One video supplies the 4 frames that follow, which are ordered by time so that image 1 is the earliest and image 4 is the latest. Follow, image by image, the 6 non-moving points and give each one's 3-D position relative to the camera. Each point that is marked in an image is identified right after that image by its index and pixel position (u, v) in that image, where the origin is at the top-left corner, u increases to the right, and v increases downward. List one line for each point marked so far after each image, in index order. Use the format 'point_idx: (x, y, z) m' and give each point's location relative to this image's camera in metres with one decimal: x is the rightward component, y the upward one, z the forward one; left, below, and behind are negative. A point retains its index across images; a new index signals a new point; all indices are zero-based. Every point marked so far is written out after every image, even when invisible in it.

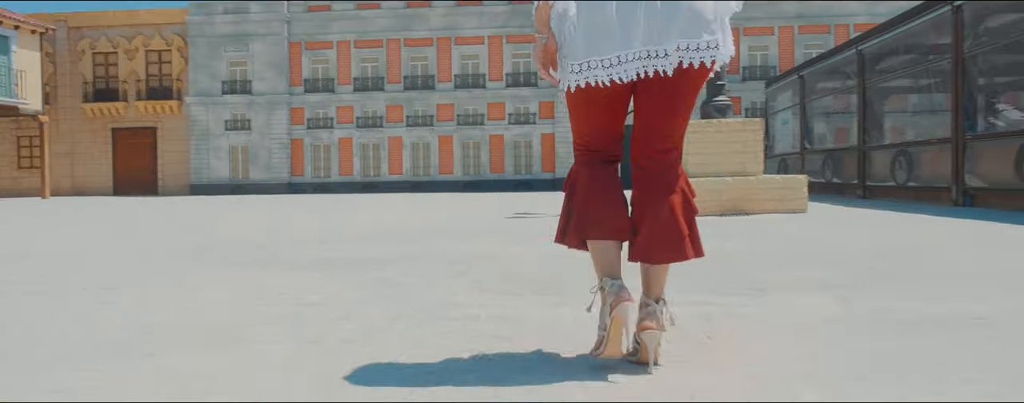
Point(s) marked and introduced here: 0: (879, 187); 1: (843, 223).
0: (+8.8, +0.4, +17.1) m
1: (+4.7, -0.3, +10.0) m
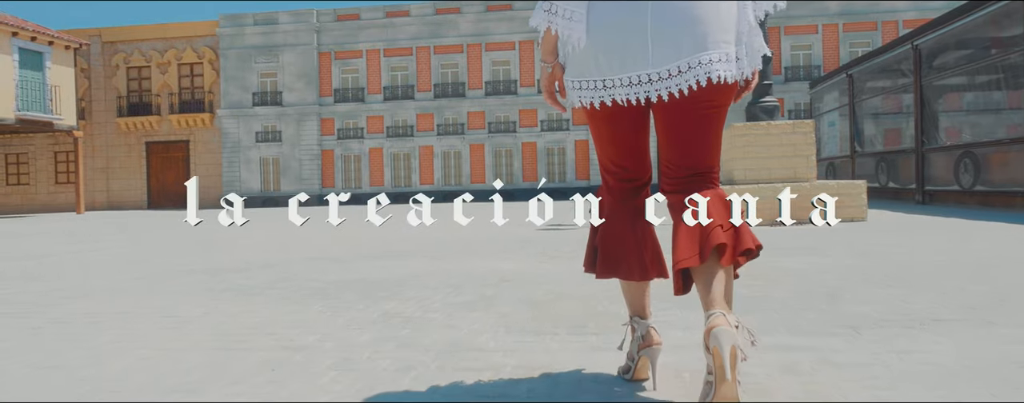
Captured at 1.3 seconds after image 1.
0: (+9.6, +0.2, +15.9) m
1: (+5.1, -0.4, +9.0) m
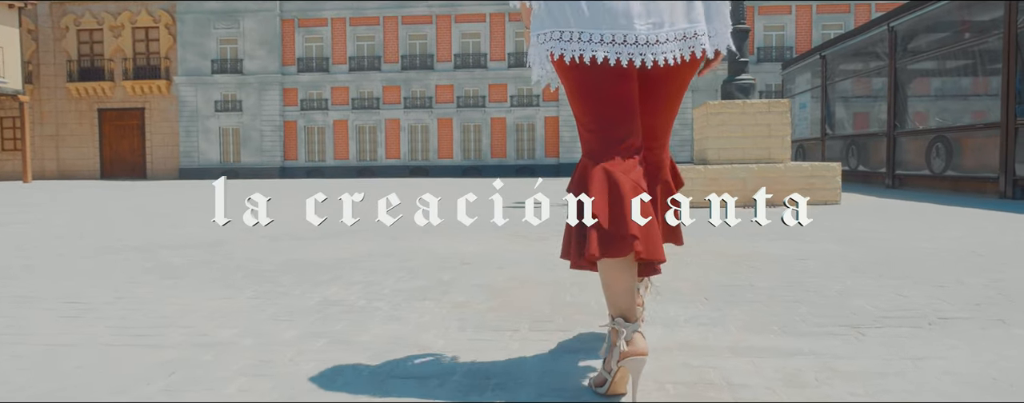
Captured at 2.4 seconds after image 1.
0: (+8.9, +0.6, +15.8) m
1: (+4.7, -0.2, +8.7) m
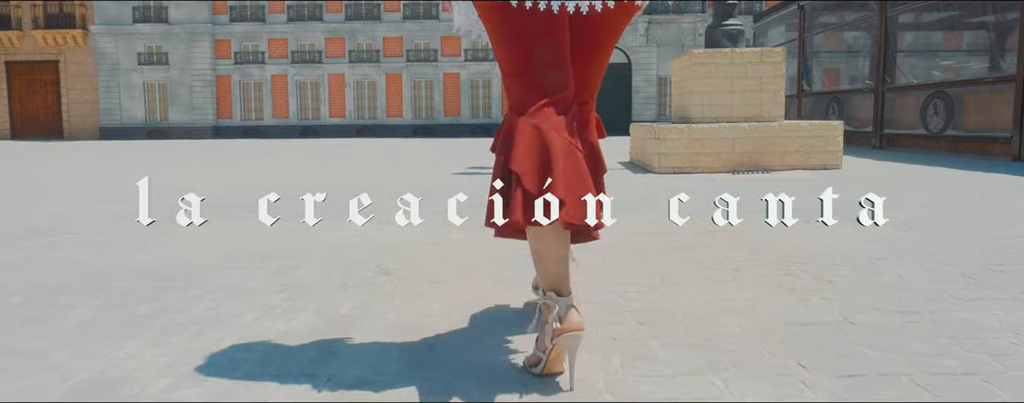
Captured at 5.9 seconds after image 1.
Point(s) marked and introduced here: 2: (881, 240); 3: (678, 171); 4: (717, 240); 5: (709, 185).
0: (+7.9, +1.3, +14.5) m
1: (+4.2, +0.2, +7.3) m
2: (+2.2, -0.2, +4.4) m
3: (+2.3, +0.4, +9.7) m
4: (+1.3, -0.2, +4.5) m
5: (+2.3, +0.2, +8.2) m
